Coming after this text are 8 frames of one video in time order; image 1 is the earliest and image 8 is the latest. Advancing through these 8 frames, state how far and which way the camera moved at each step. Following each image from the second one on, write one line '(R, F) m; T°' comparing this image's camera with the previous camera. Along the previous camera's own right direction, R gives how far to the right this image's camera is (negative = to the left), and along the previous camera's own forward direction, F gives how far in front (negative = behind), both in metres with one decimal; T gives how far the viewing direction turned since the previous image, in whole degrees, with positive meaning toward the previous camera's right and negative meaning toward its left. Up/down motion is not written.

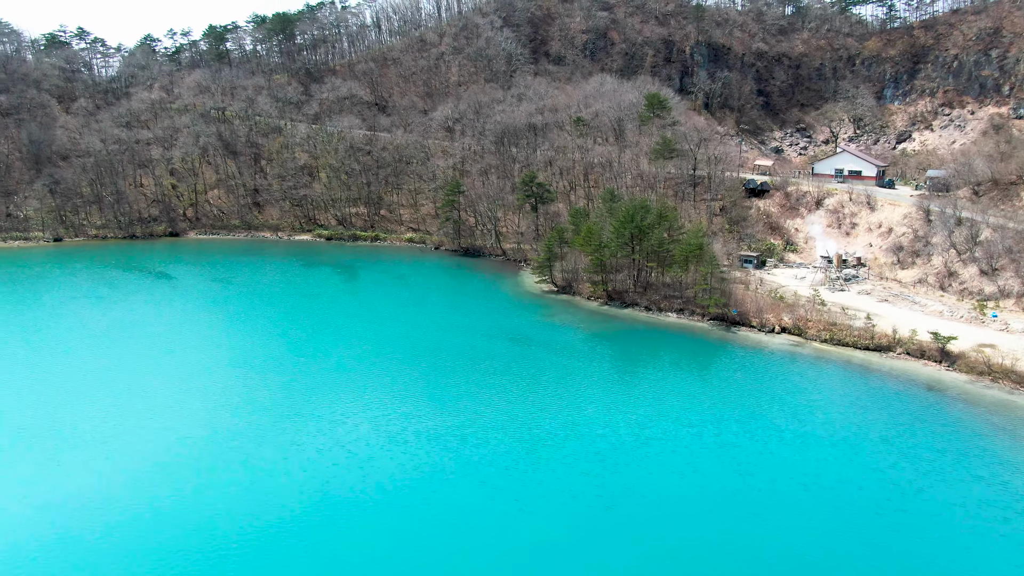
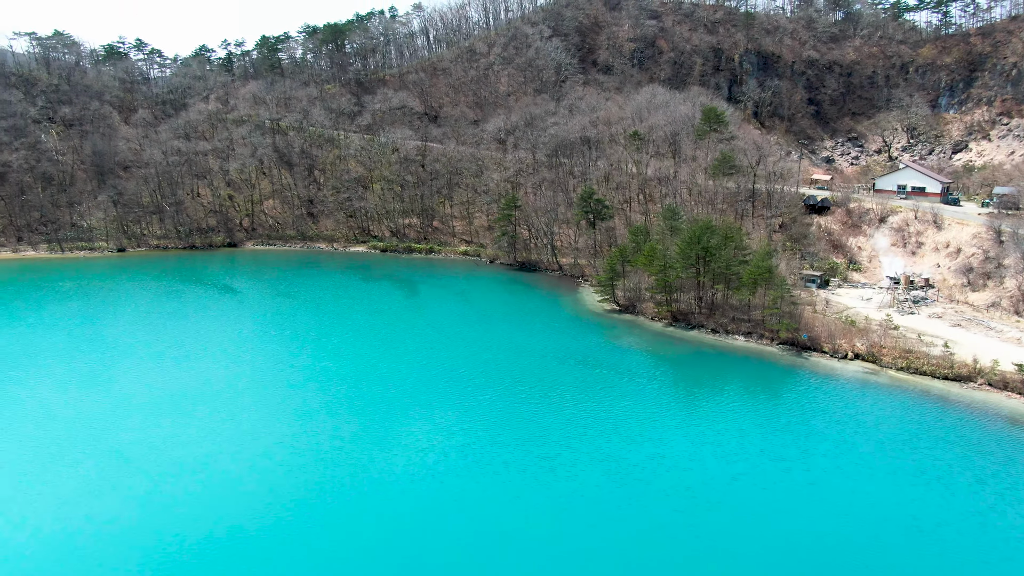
(-1.5, -0.1) m; -2°
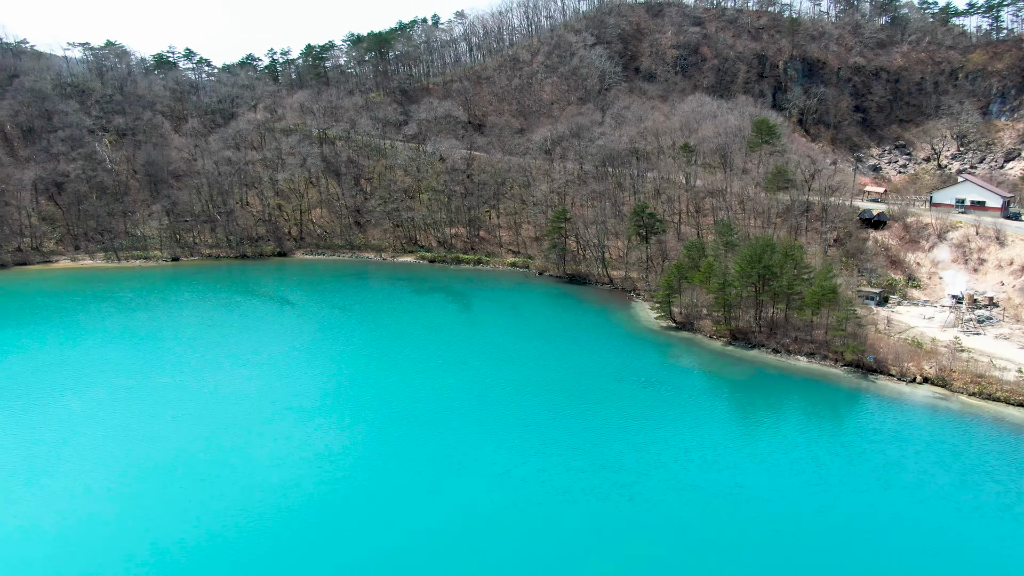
(-1.4, -0.1) m; -2°
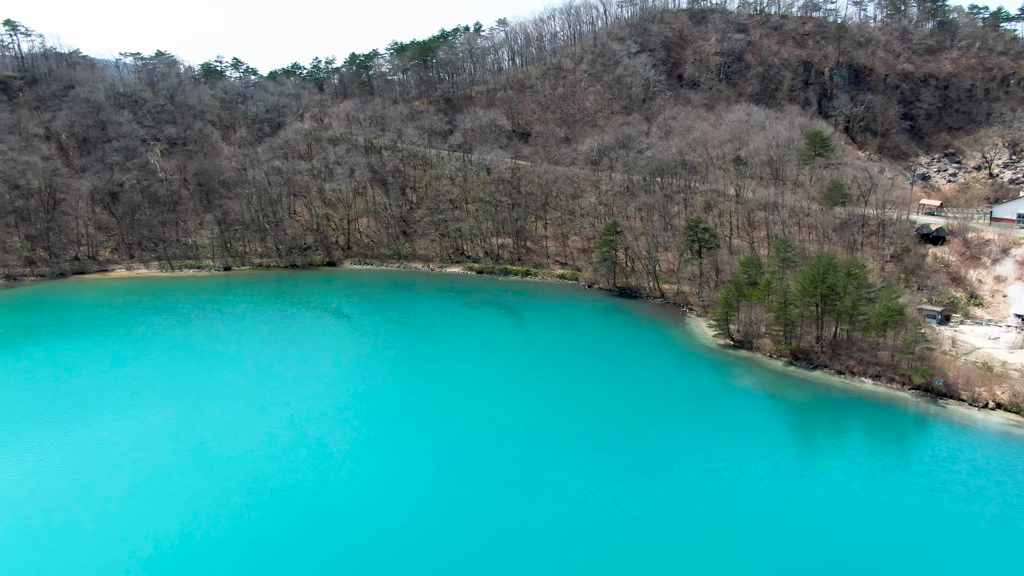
(-1.4, -0.1) m; -2°
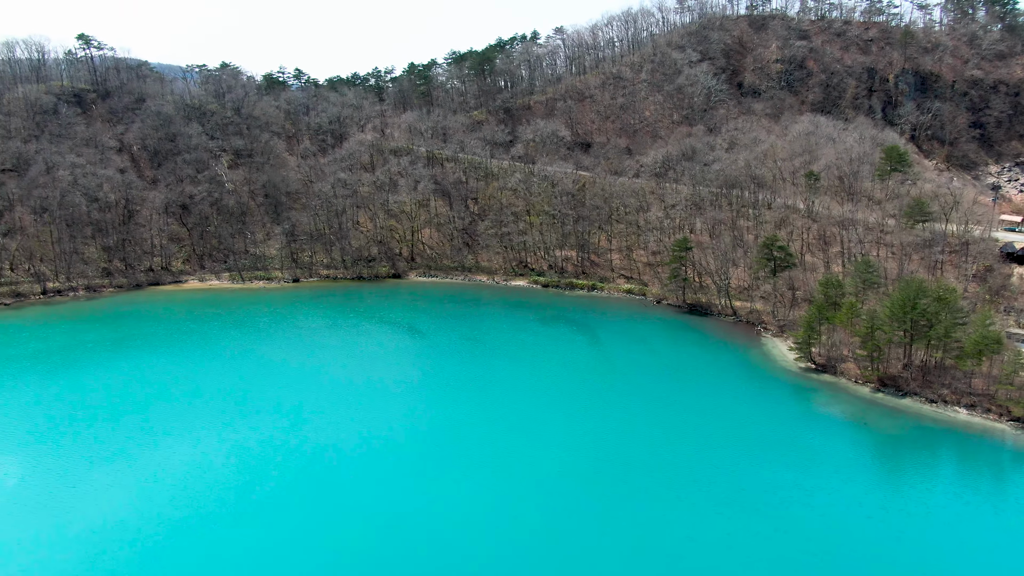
(-2.0, -0.1) m; -3°
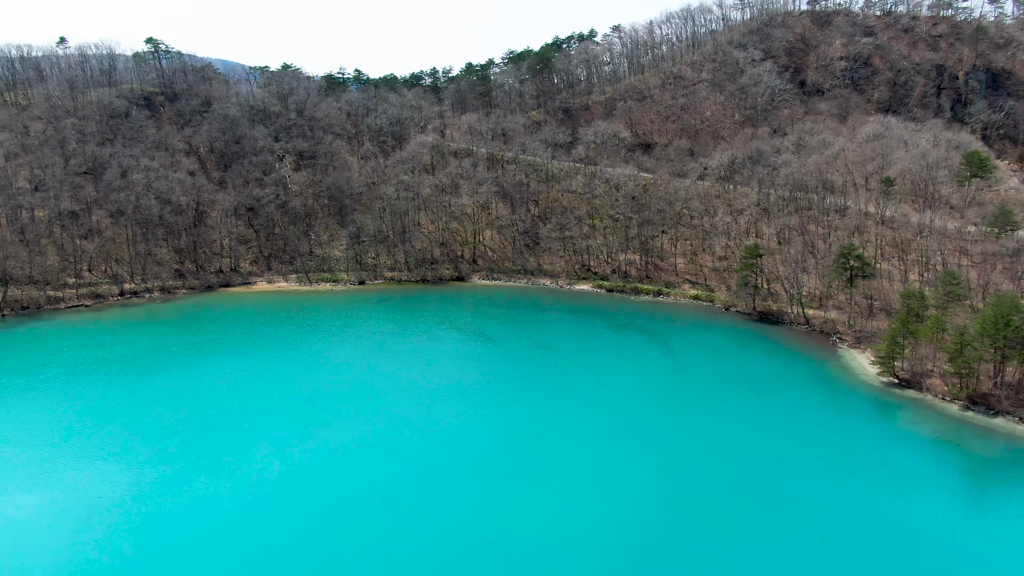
(-1.8, -0.1) m; -3°
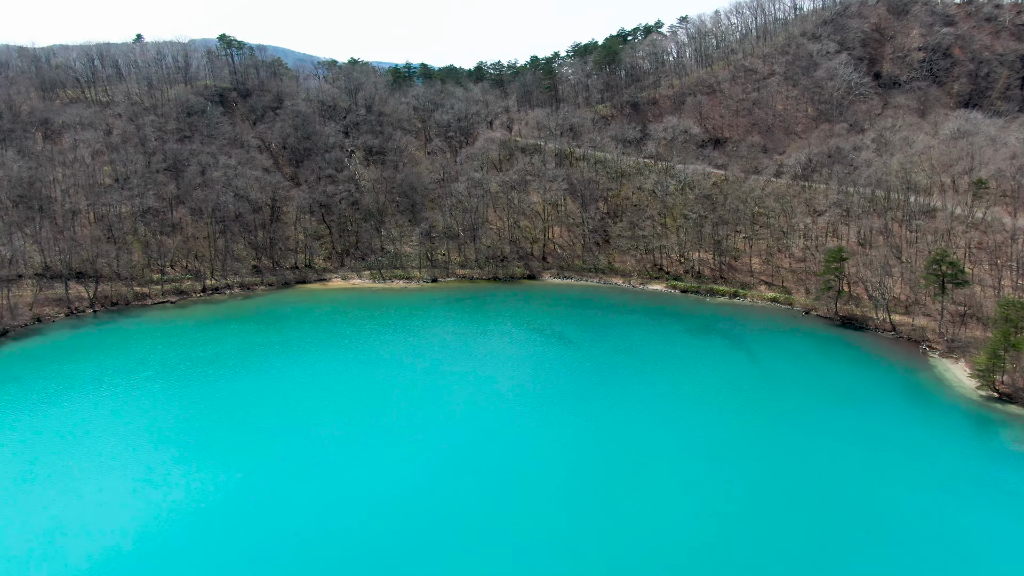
(-2.1, -0.1) m; -3°
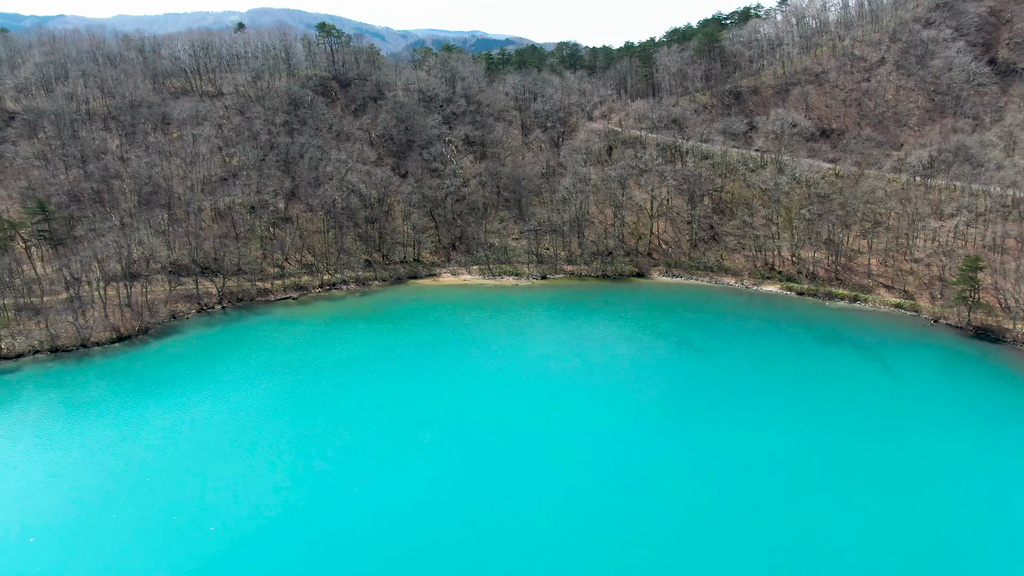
(-4.5, -0.3) m; -4°
